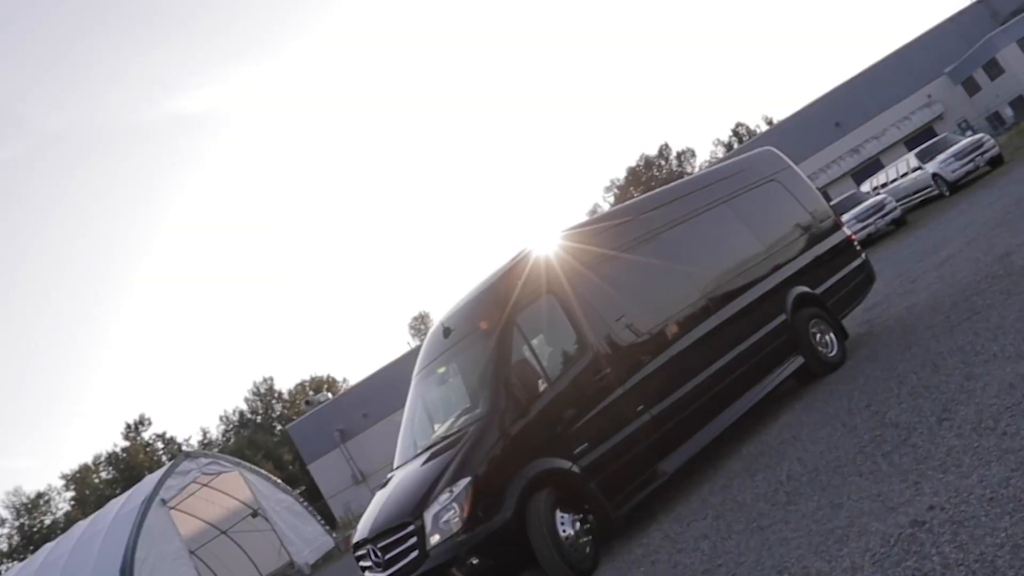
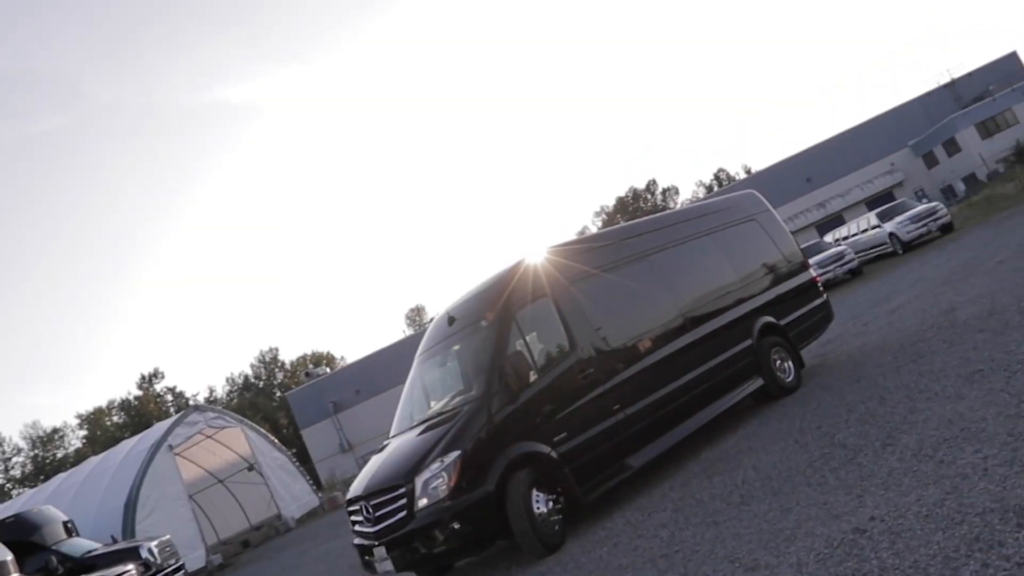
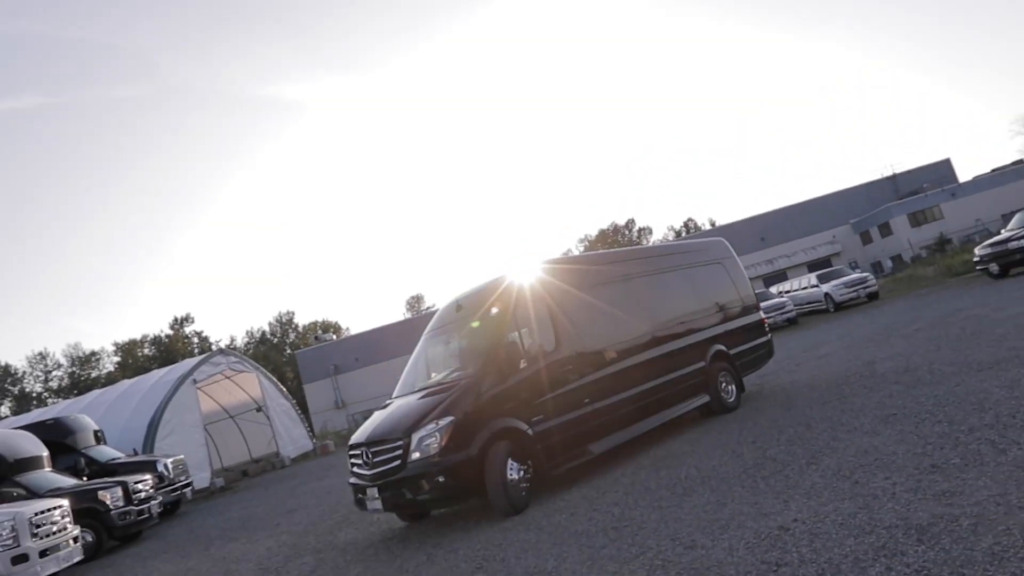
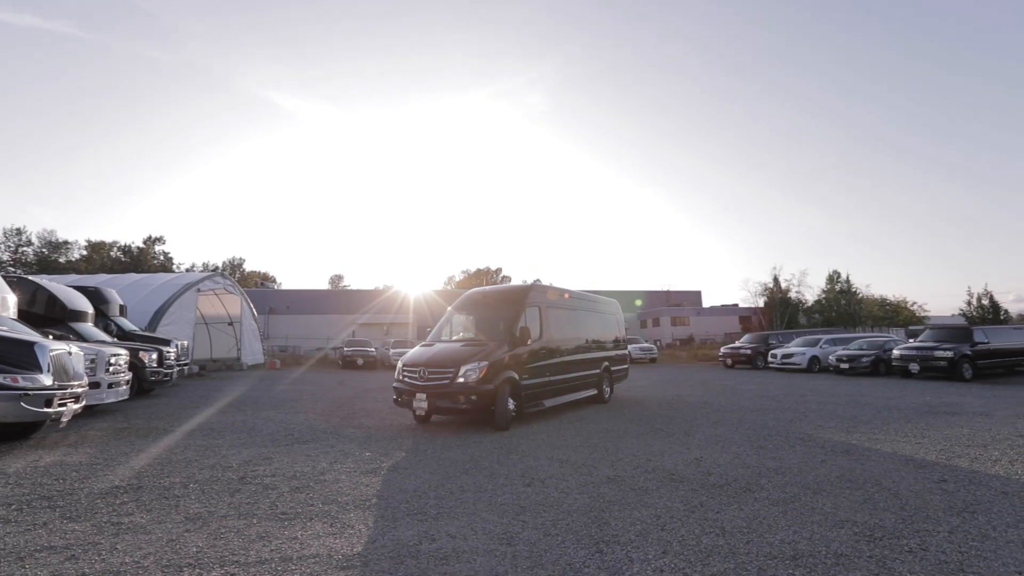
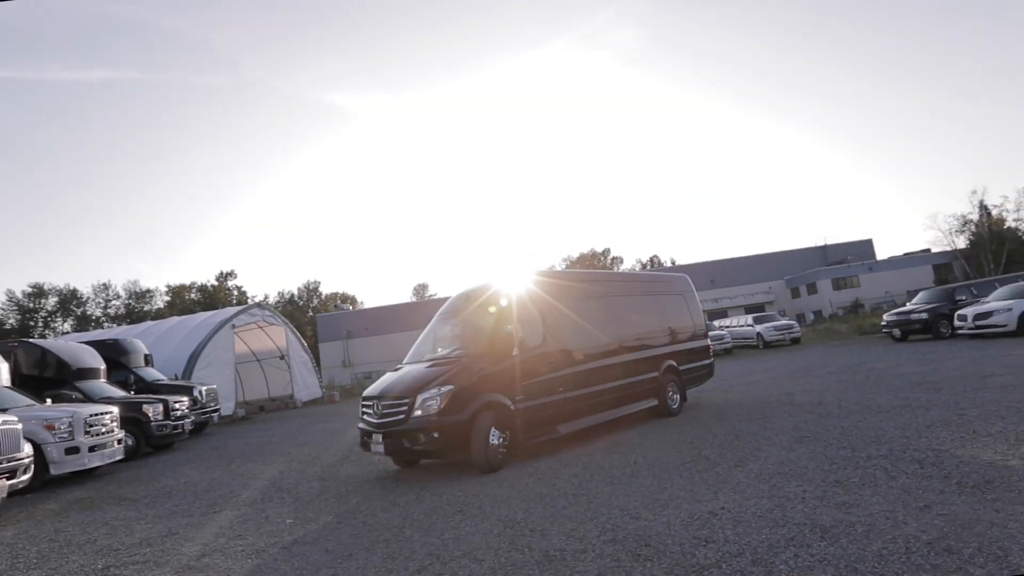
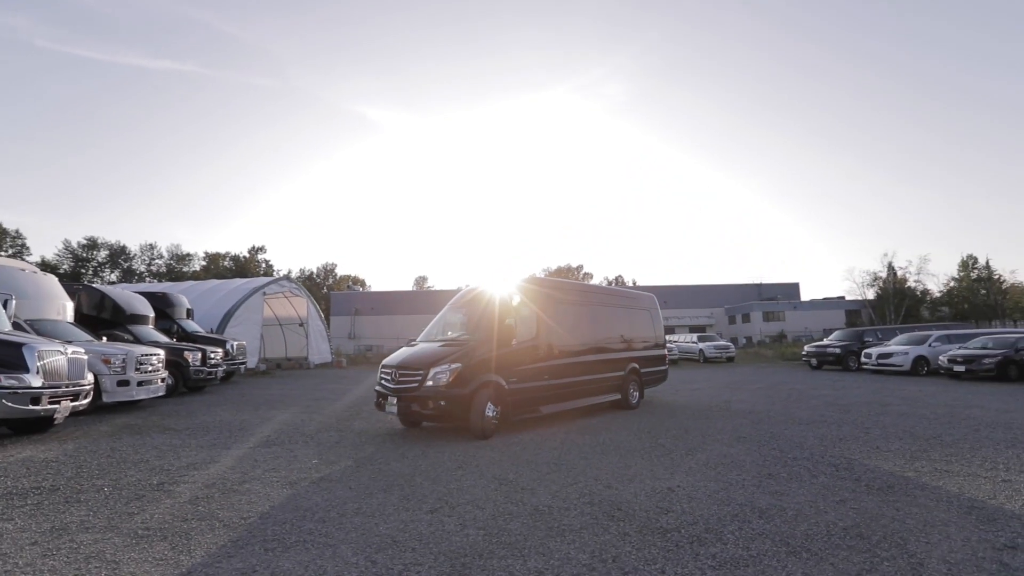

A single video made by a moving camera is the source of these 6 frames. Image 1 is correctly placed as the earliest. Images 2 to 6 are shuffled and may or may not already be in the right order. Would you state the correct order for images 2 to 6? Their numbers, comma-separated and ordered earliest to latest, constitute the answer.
2, 3, 5, 6, 4
